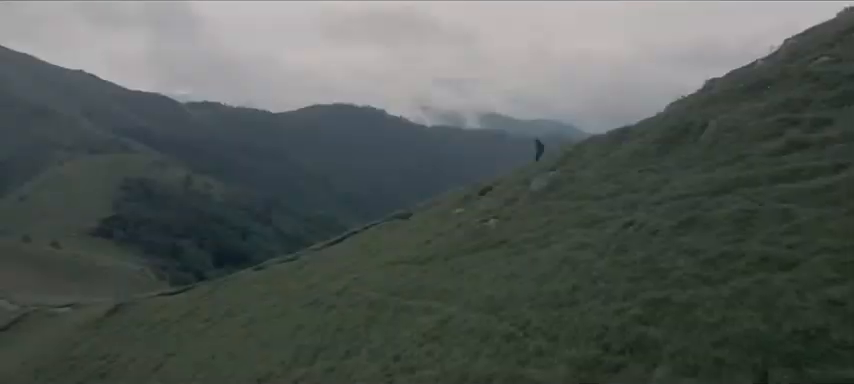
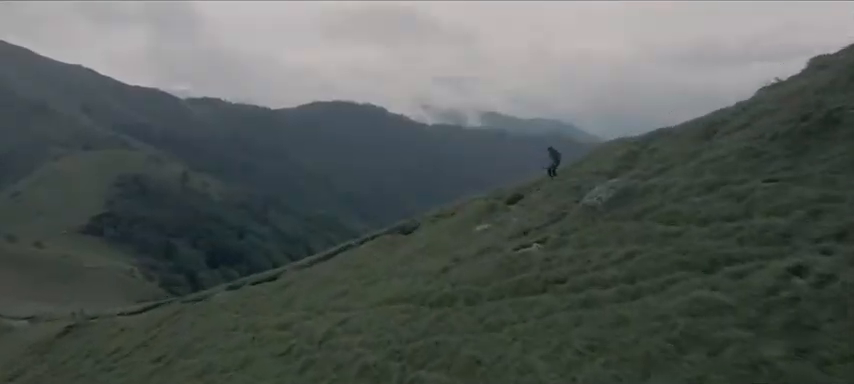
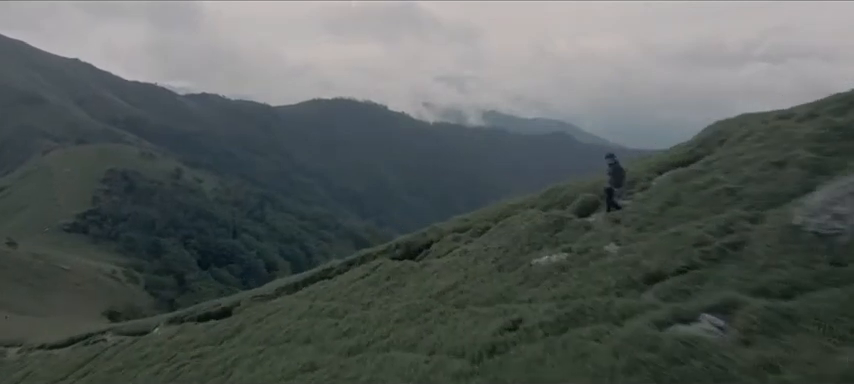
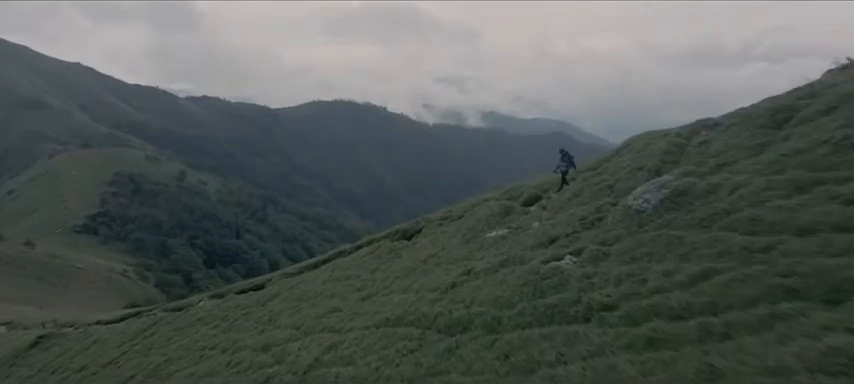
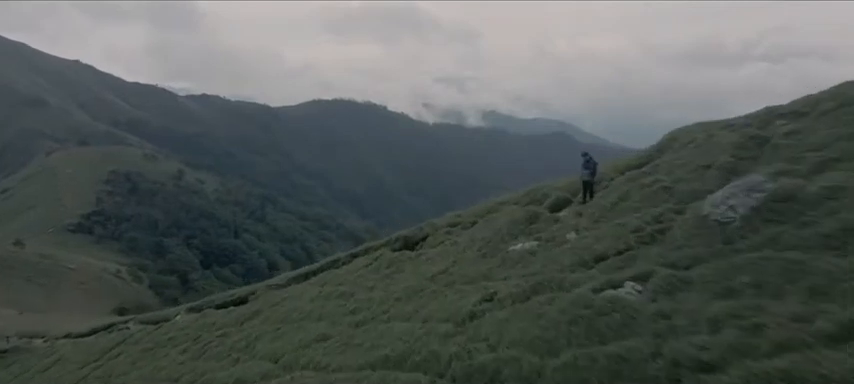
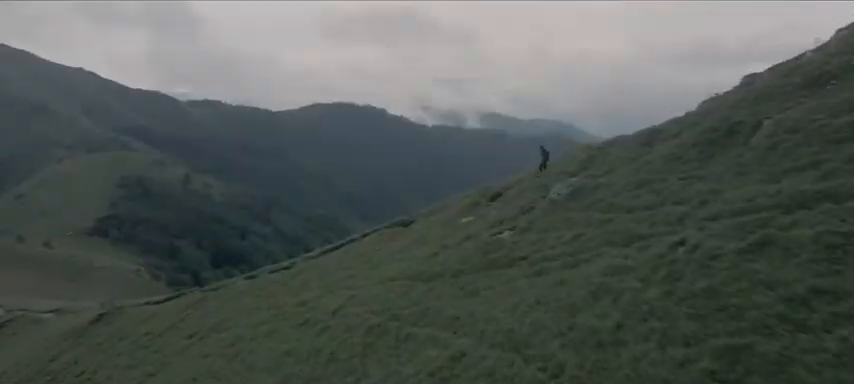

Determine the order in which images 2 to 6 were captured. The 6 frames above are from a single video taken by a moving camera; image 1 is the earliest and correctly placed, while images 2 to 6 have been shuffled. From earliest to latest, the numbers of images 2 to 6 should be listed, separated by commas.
6, 2, 4, 5, 3
